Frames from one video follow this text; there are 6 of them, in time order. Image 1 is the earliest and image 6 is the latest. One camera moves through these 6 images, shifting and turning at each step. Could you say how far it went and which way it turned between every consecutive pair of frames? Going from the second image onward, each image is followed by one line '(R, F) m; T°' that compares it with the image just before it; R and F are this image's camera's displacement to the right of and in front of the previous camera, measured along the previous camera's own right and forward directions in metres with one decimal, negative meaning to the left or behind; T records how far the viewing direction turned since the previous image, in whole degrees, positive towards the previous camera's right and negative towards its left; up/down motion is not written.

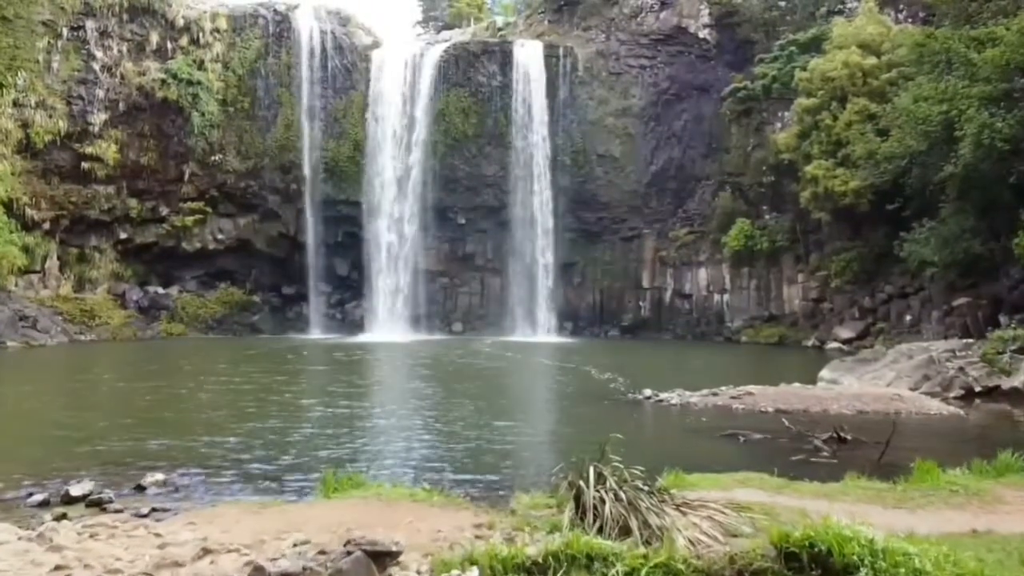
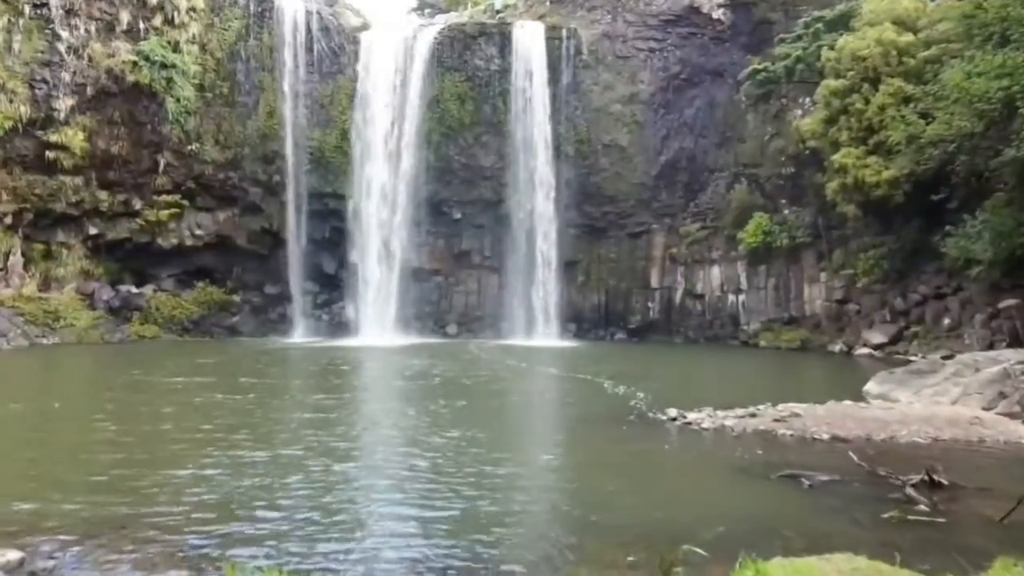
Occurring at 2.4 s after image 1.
(0.0, +2.4) m; 0°
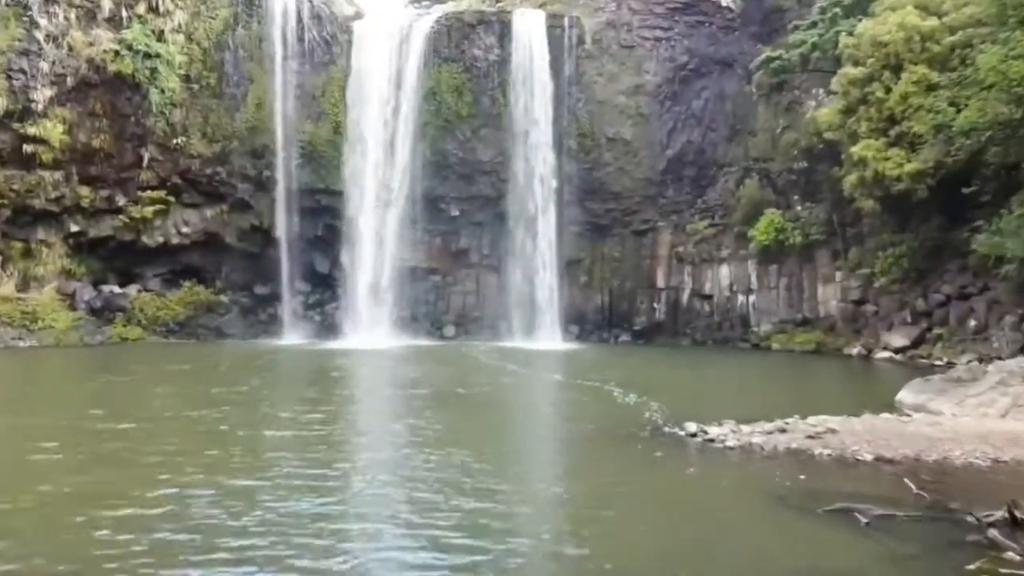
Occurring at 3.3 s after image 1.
(0.0, +1.4) m; 0°
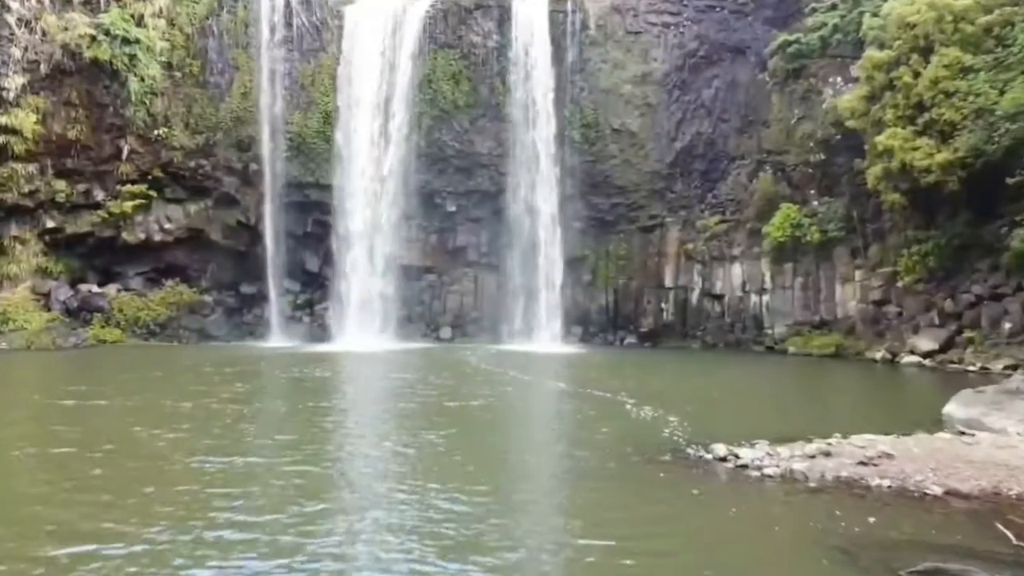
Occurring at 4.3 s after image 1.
(0.0, +1.6) m; 0°
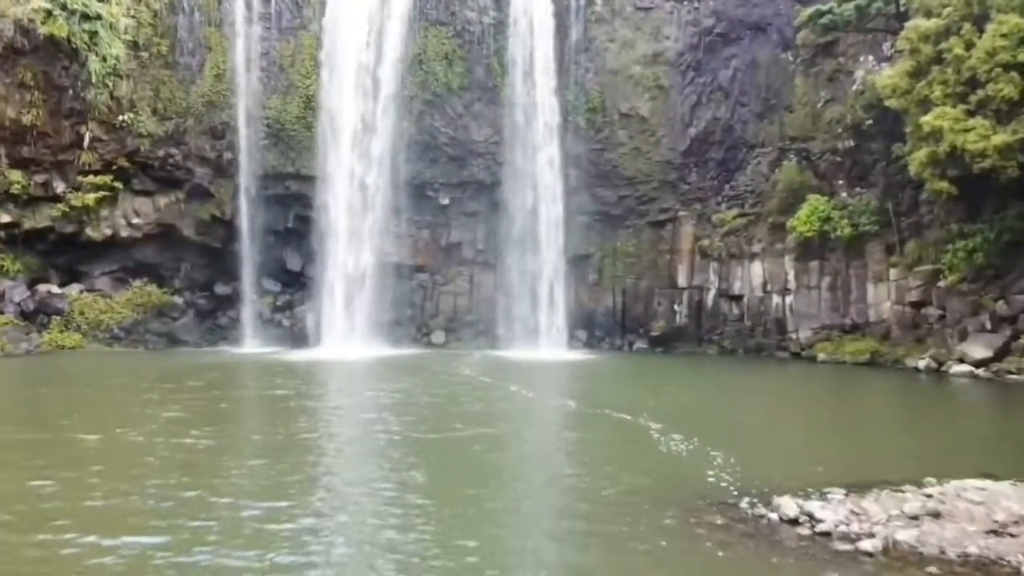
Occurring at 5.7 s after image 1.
(0.0, +2.5) m; 0°
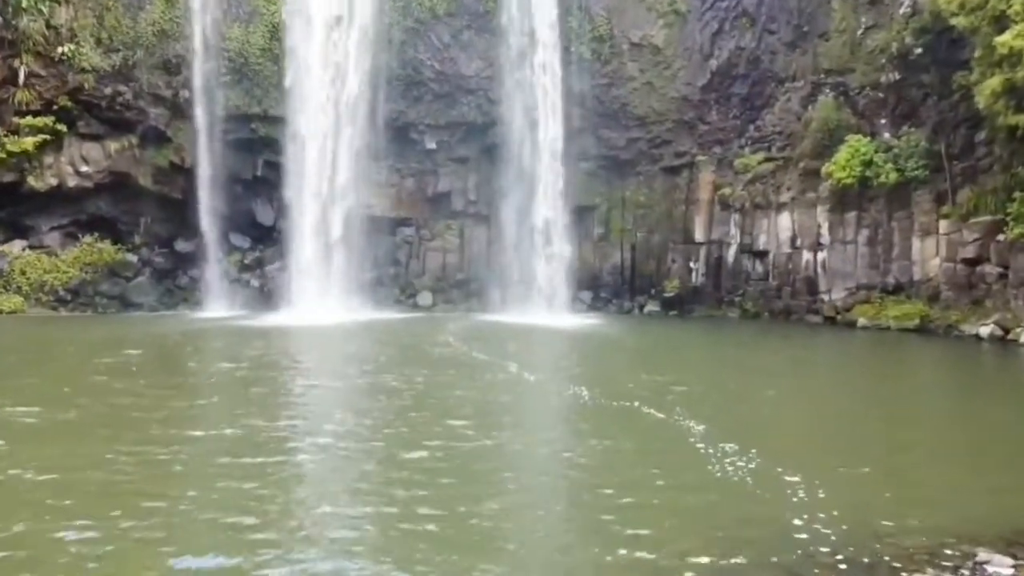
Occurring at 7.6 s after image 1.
(+0.1, +3.0) m; 0°
